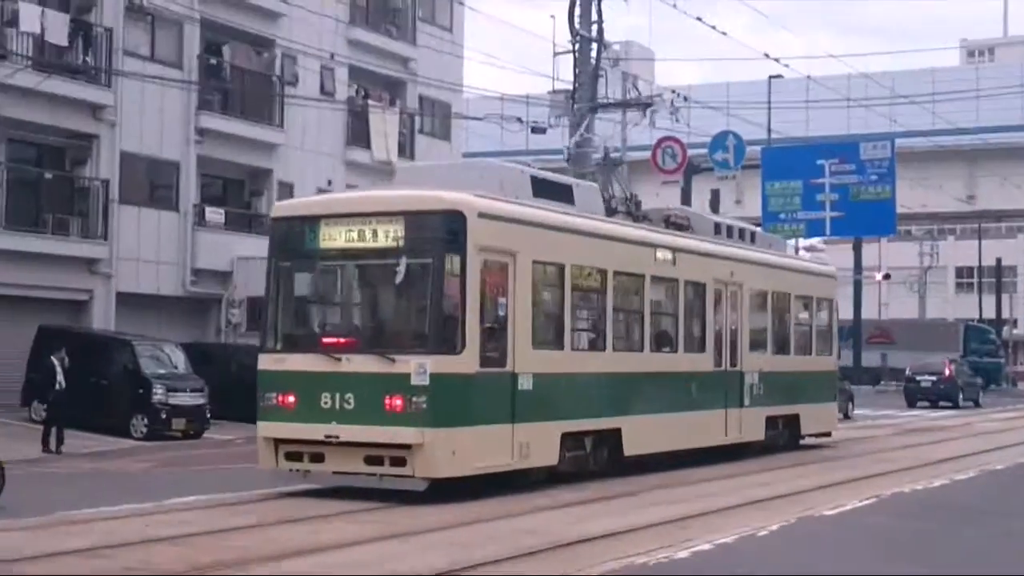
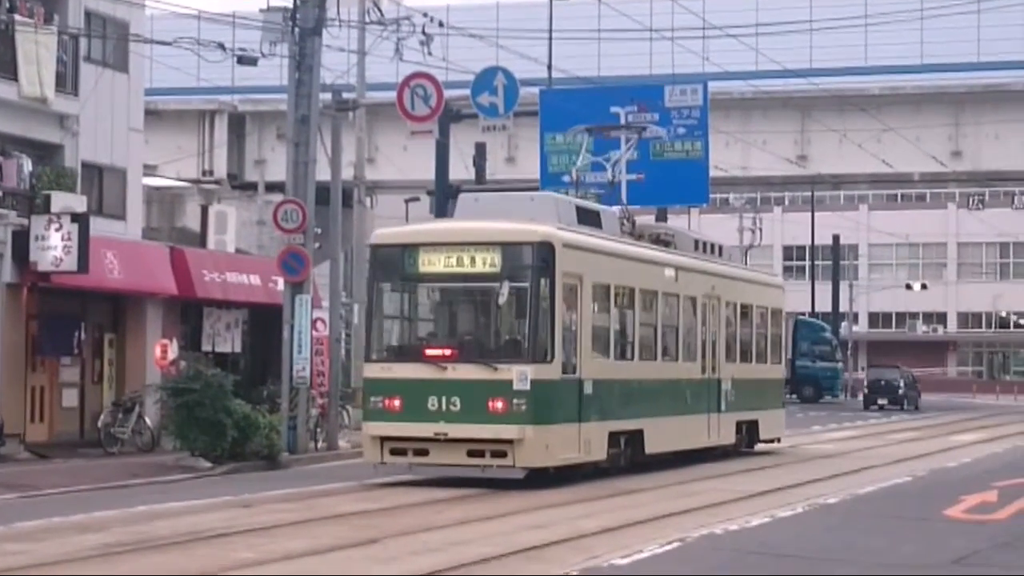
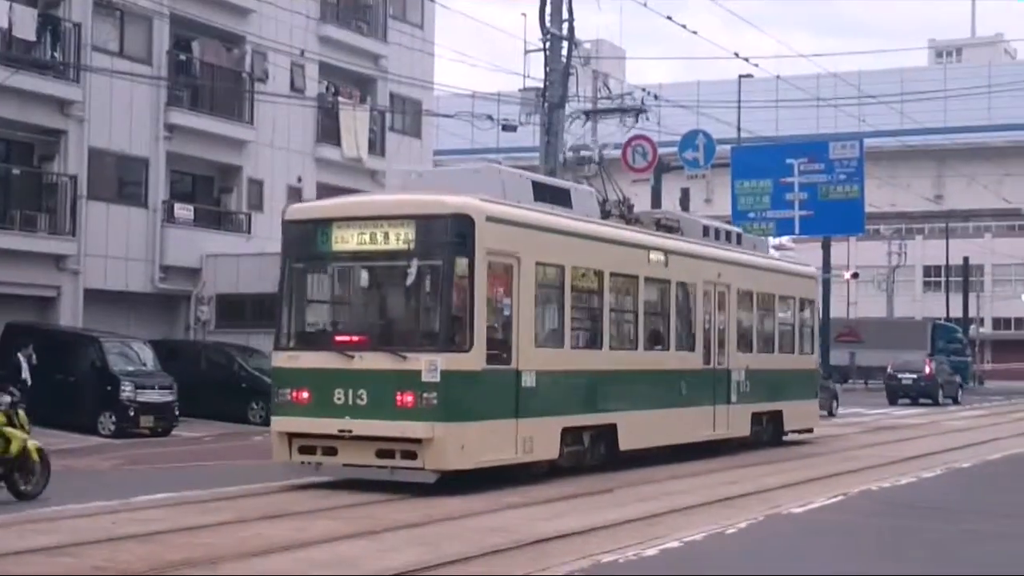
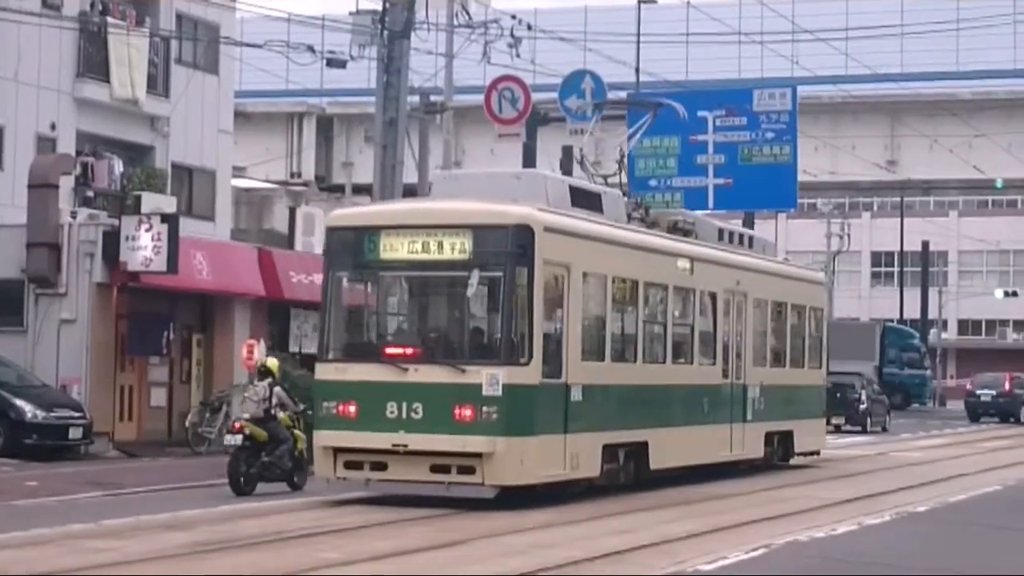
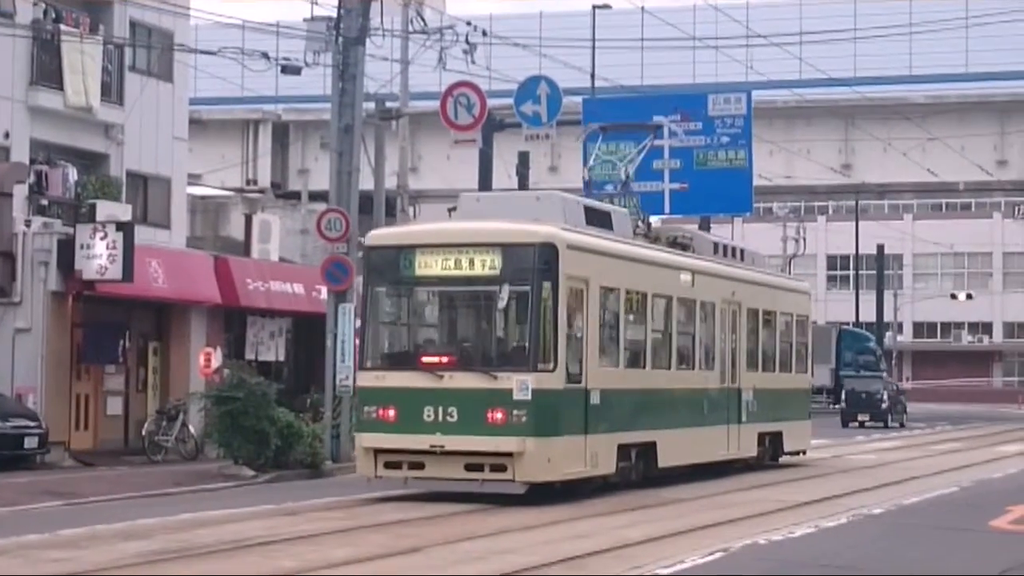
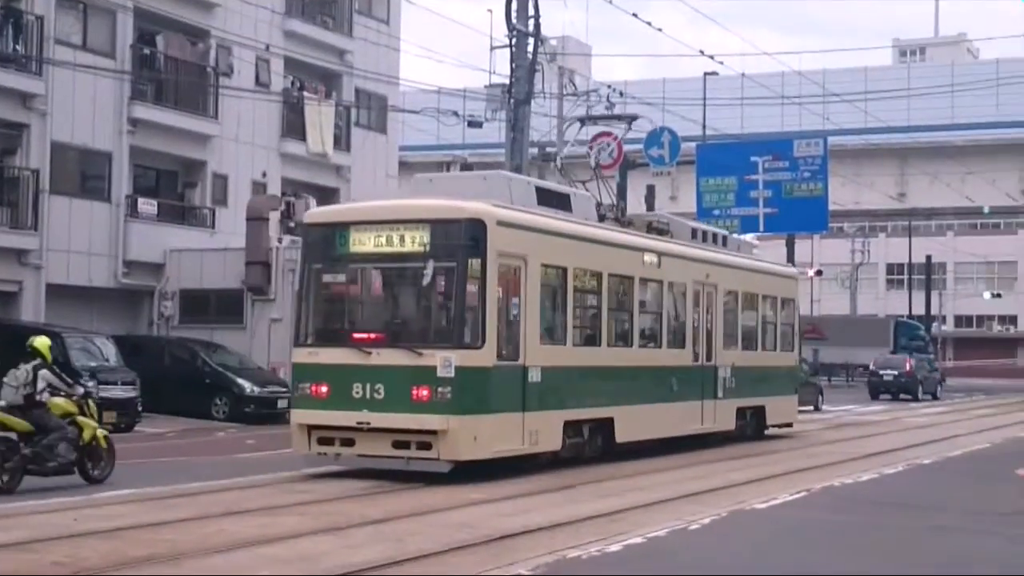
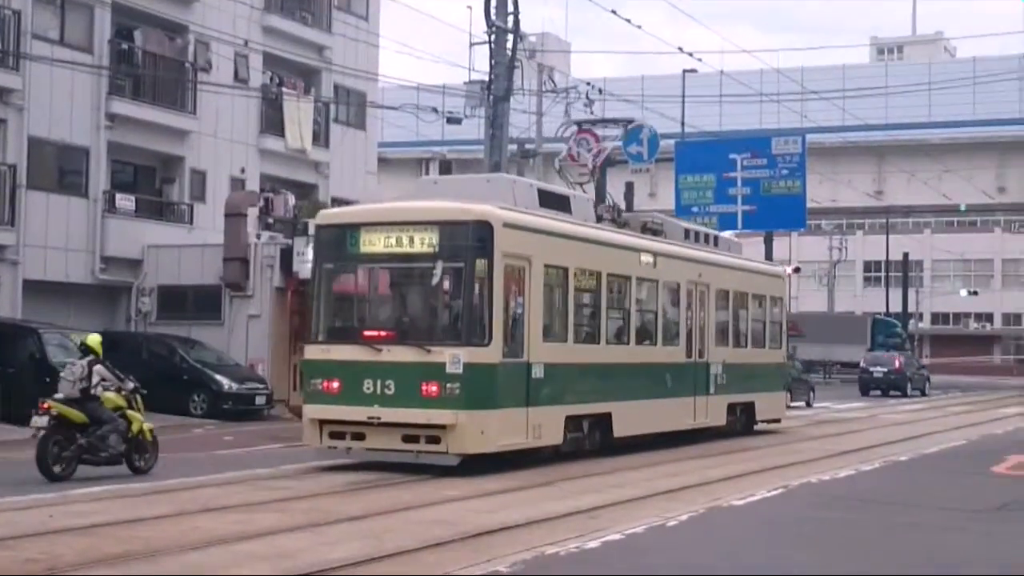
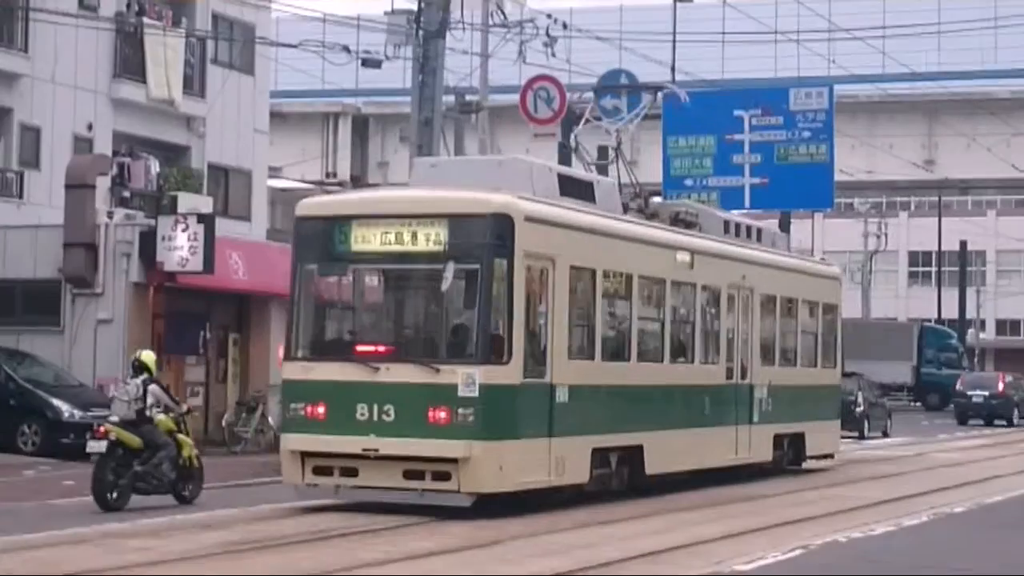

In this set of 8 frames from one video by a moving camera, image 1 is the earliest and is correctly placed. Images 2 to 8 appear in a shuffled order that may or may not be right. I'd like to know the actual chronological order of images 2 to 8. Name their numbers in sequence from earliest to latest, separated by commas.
3, 6, 7, 8, 4, 5, 2
